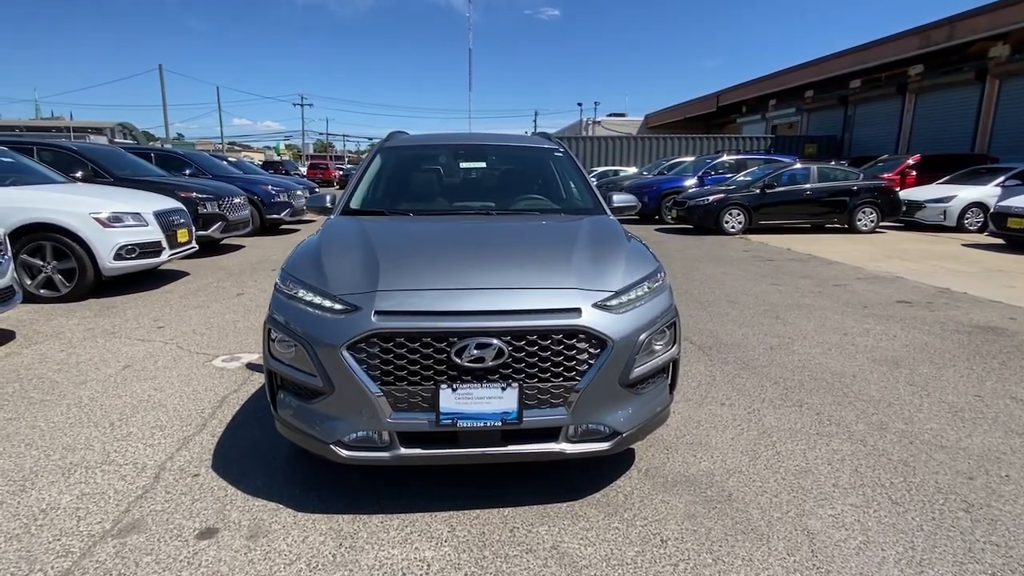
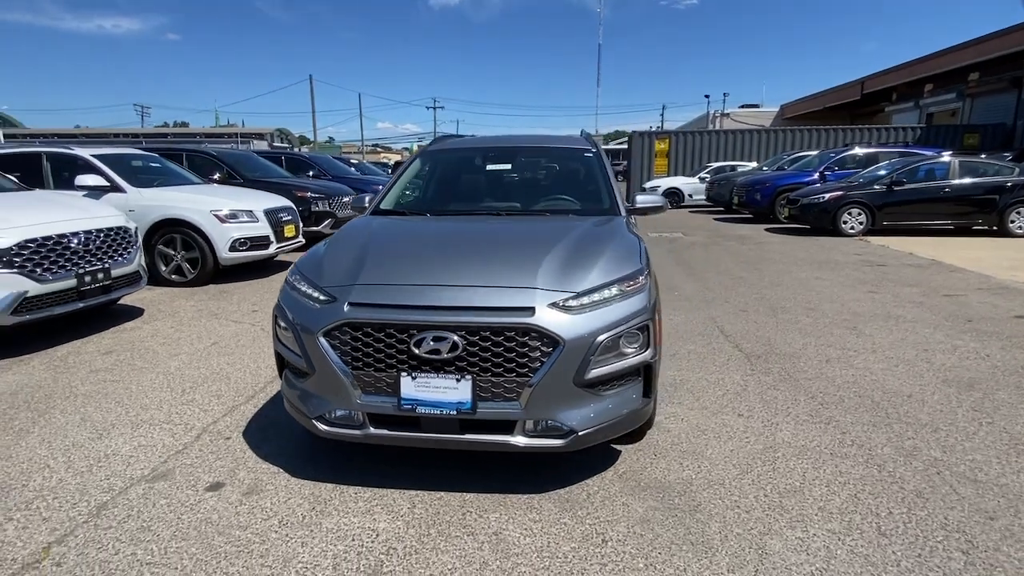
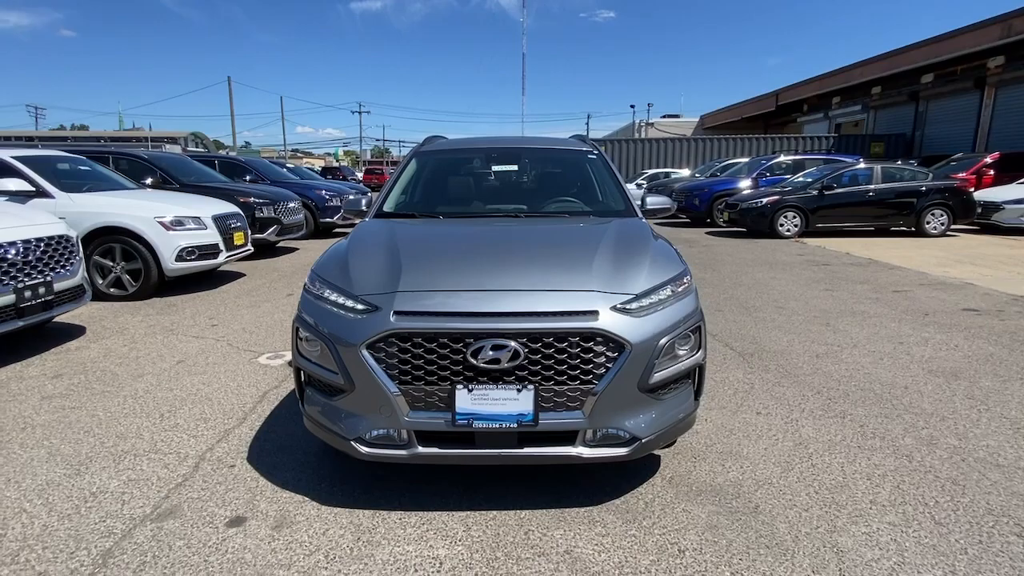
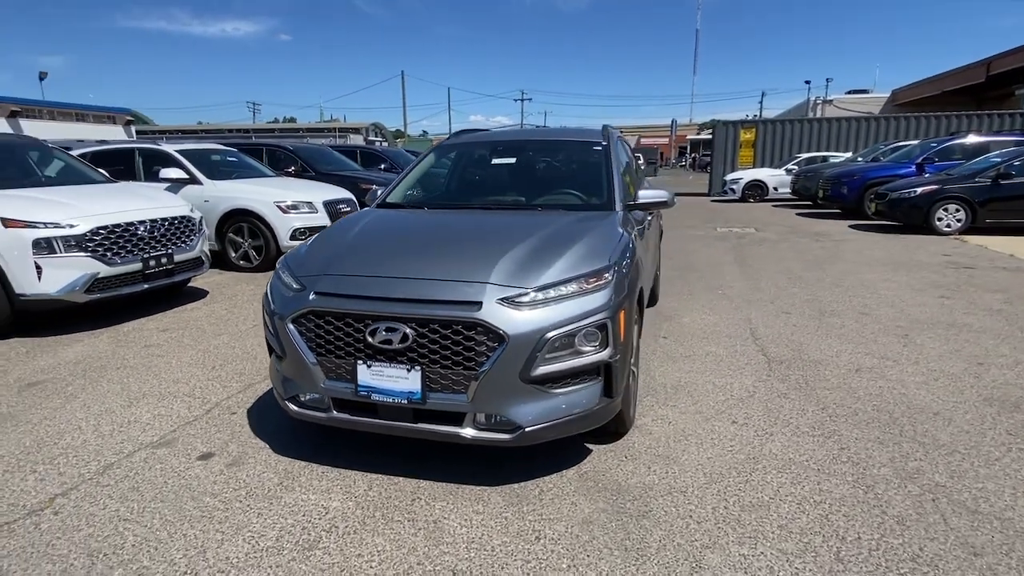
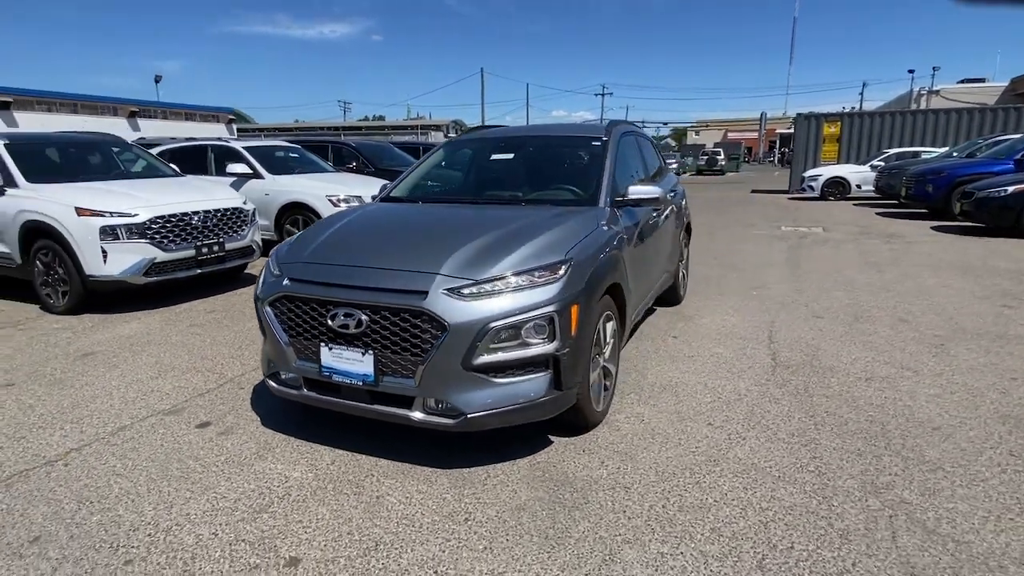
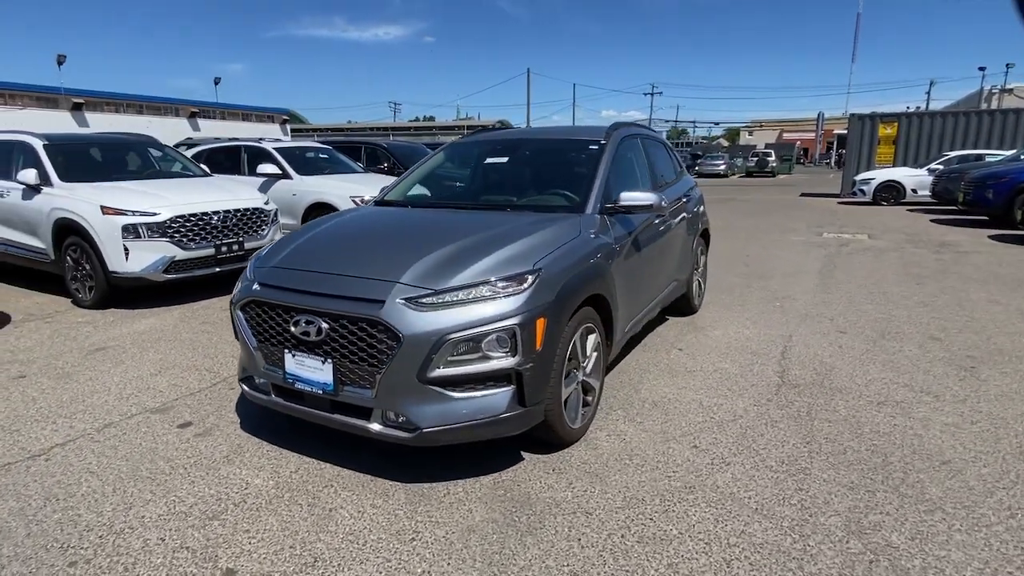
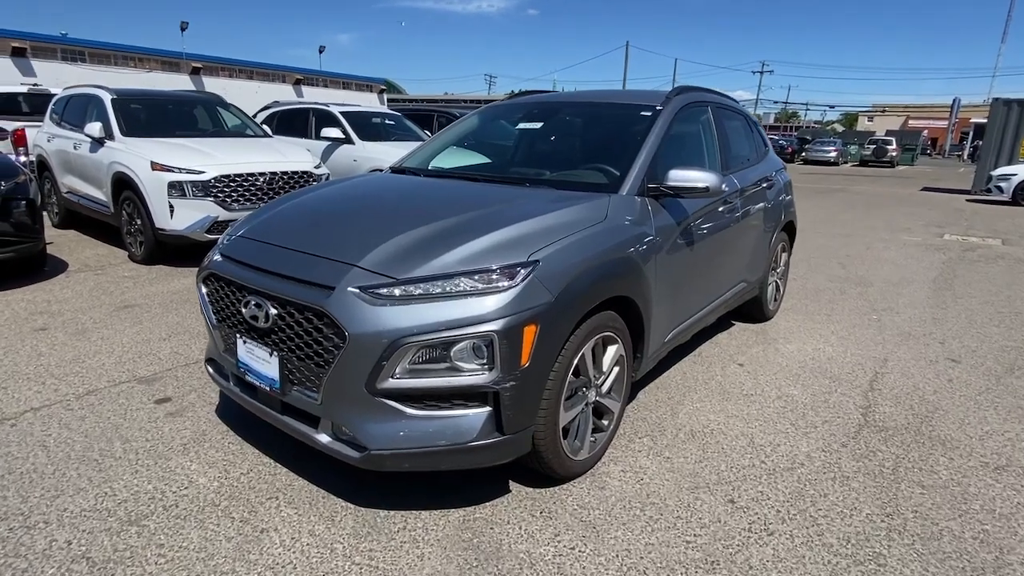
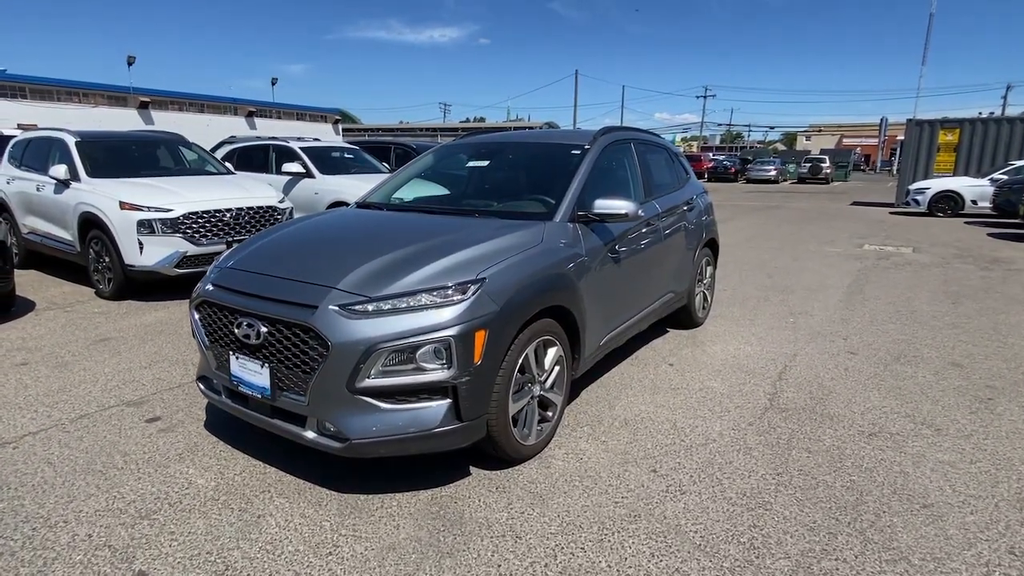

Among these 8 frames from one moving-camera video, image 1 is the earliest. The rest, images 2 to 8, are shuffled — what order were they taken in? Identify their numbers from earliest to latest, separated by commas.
3, 2, 4, 5, 6, 8, 7
